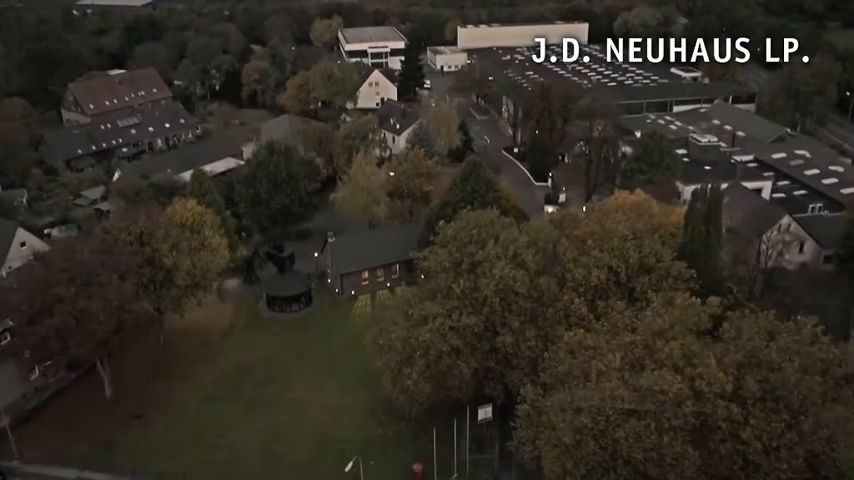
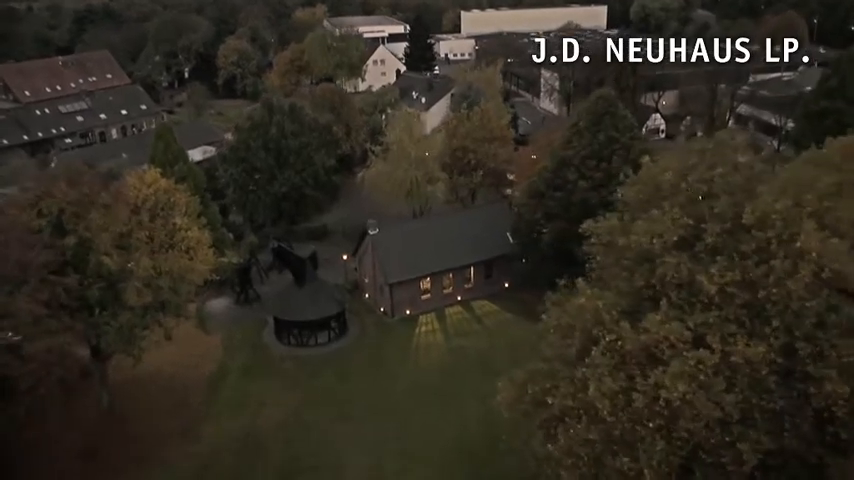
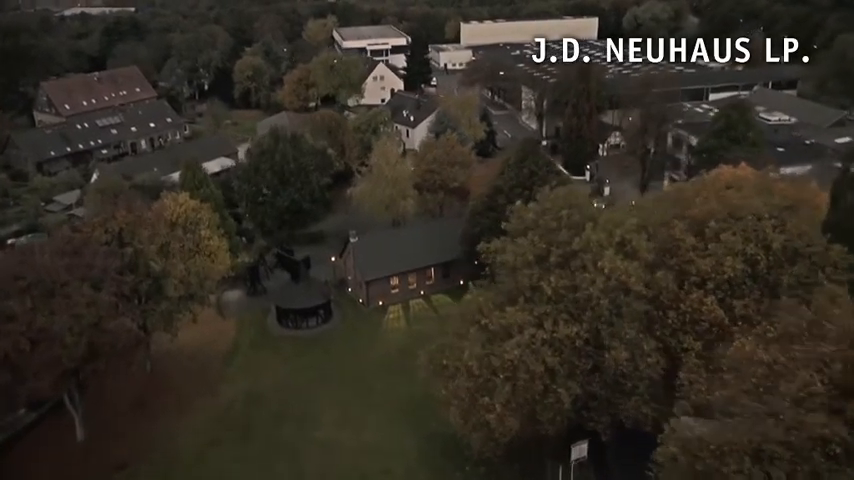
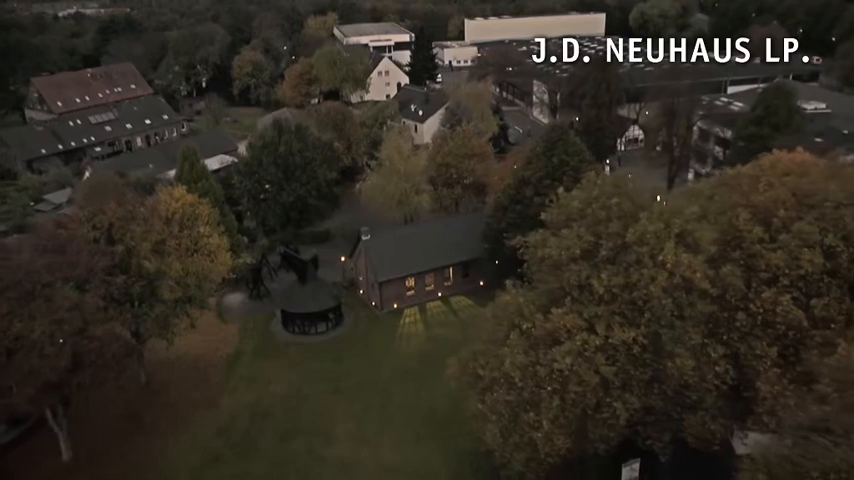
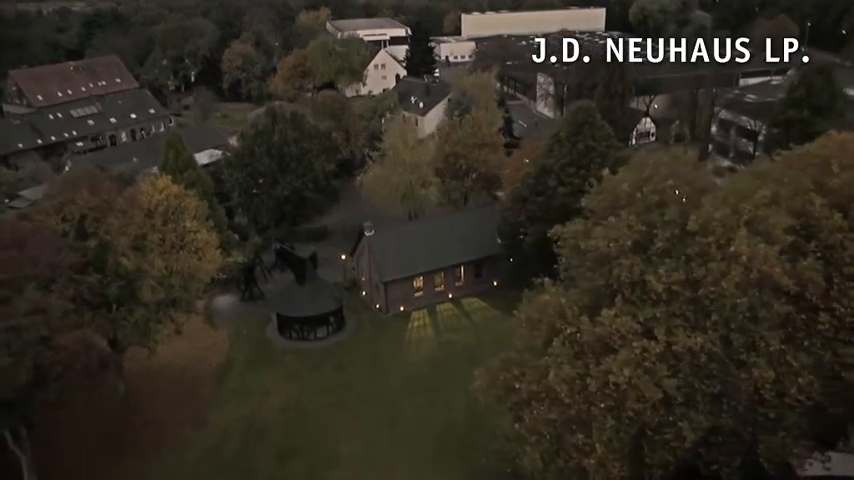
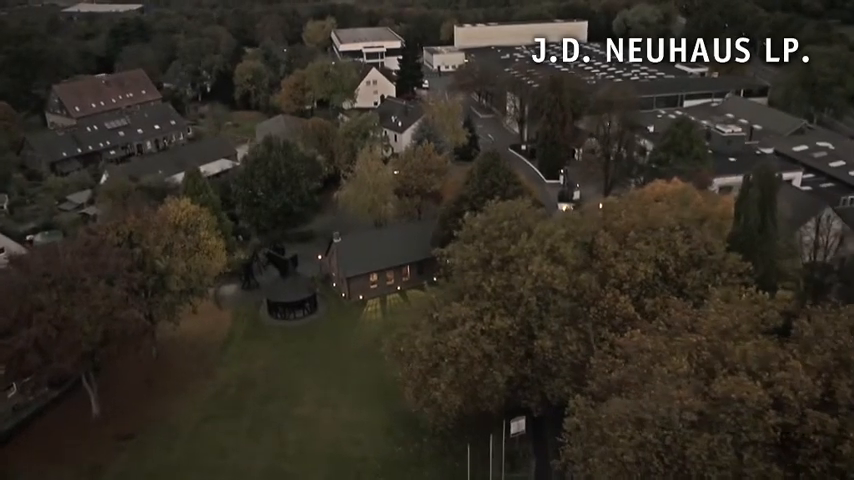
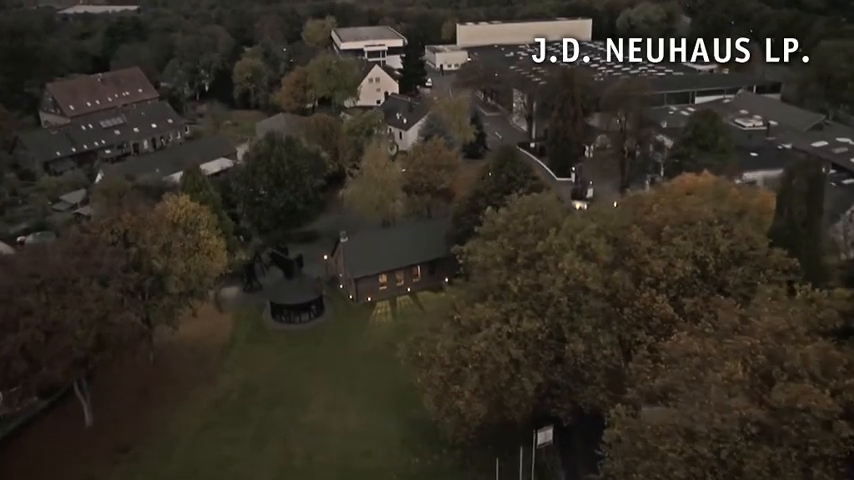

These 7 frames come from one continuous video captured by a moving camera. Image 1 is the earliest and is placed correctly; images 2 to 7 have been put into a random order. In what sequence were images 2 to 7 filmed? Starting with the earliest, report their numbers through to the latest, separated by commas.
6, 7, 3, 4, 5, 2
